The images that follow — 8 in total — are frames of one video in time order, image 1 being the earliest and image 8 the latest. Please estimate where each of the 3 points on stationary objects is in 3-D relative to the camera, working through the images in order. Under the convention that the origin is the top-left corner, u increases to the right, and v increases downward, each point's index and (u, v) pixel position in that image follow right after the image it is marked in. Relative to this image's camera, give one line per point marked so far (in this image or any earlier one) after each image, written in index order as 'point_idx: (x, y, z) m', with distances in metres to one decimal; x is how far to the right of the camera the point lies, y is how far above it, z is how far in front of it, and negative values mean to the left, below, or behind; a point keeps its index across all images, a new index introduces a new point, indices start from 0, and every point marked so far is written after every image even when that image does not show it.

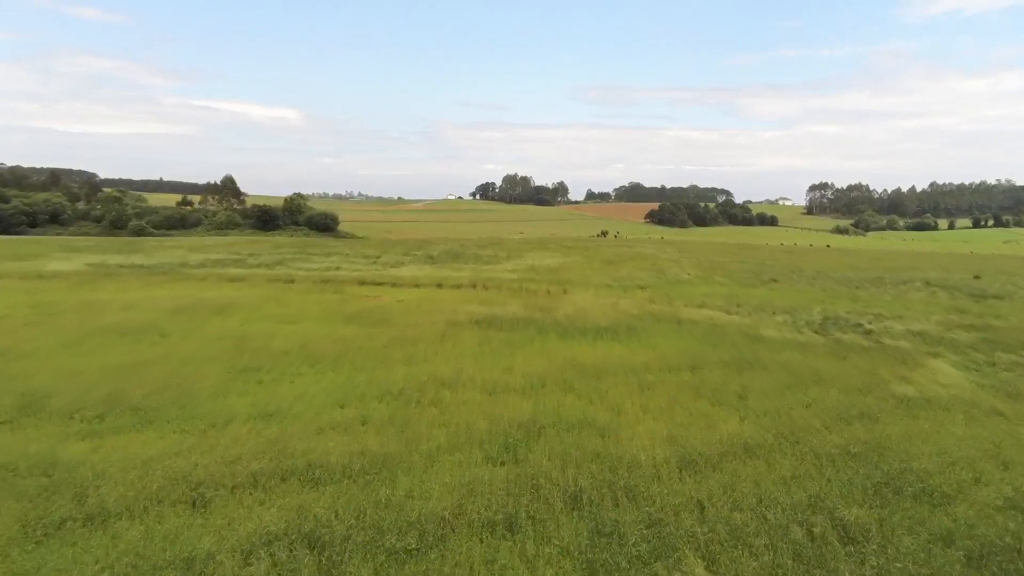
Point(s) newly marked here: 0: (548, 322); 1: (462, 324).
0: (+0.9, -0.8, +18.8) m
1: (-1.2, -0.9, +18.3) m
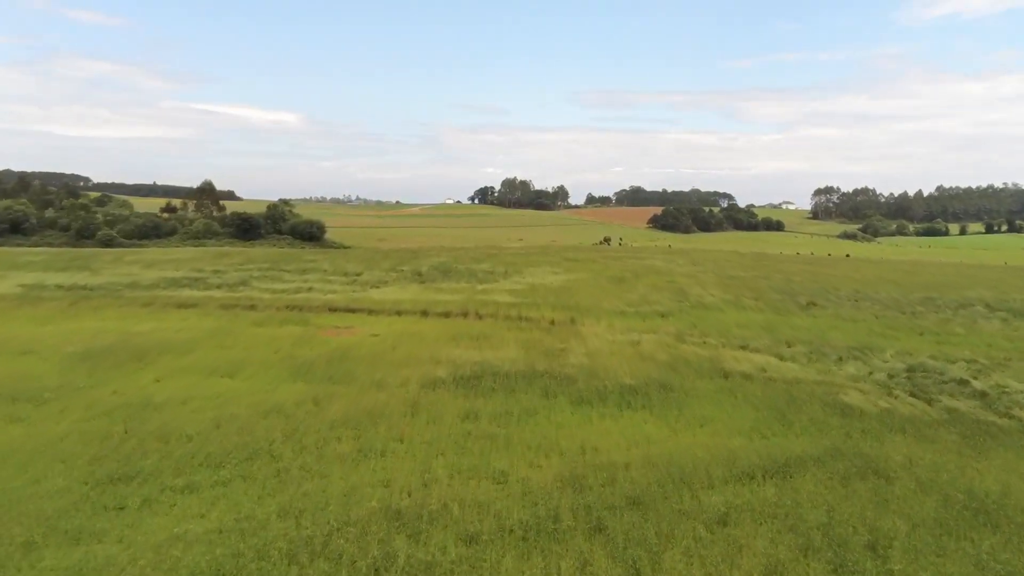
0: (+0.9, -1.7, +14.4) m
1: (-1.2, -1.7, +13.9) m
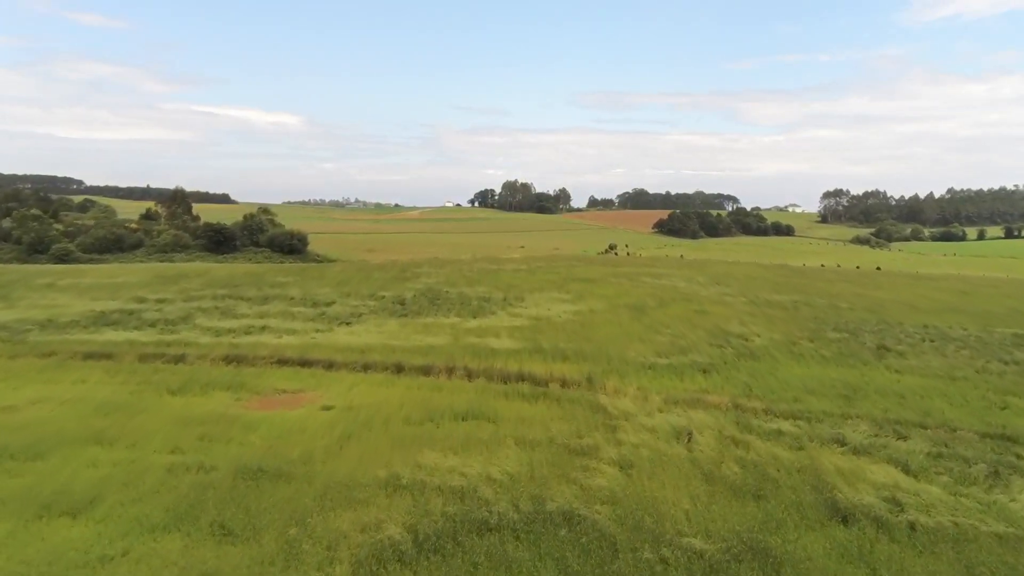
0: (+0.8, -2.8, +9.0) m
1: (-1.2, -2.9, +8.4) m
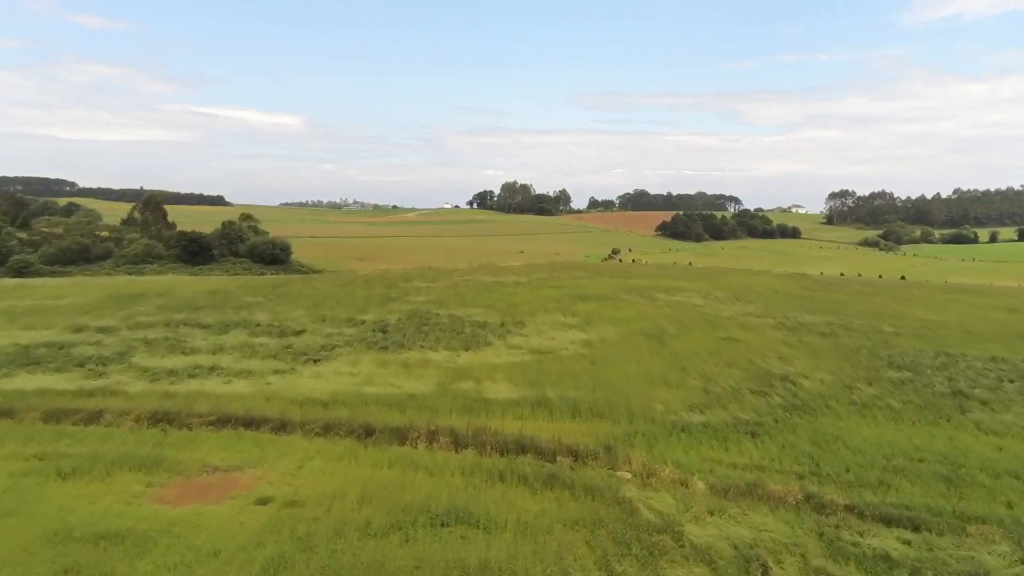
0: (+0.8, -3.7, +5.0) m
1: (-1.3, -3.7, +4.5) m
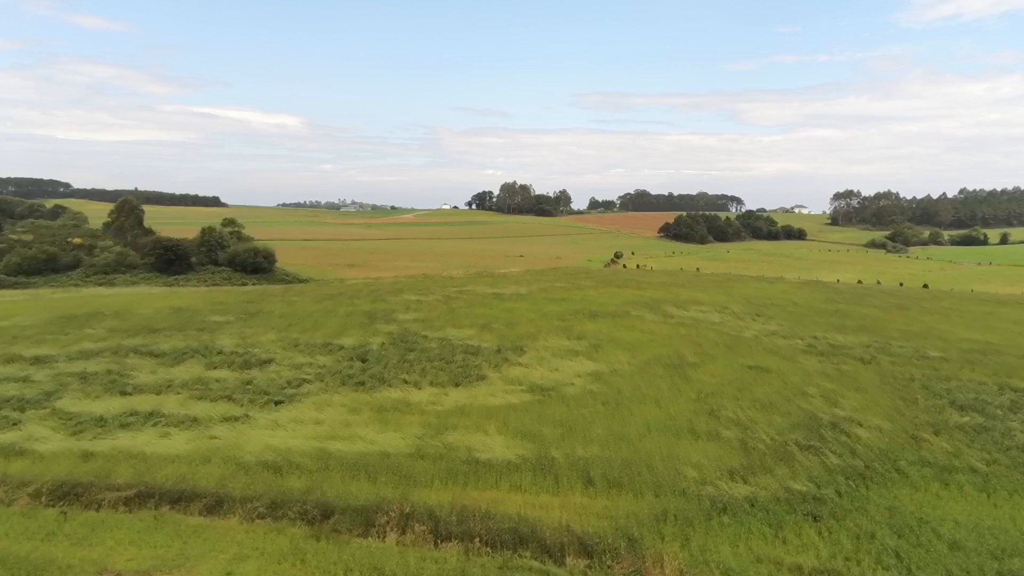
0: (+0.7, -4.3, +1.7) m
1: (-1.3, -4.4, +1.2) m
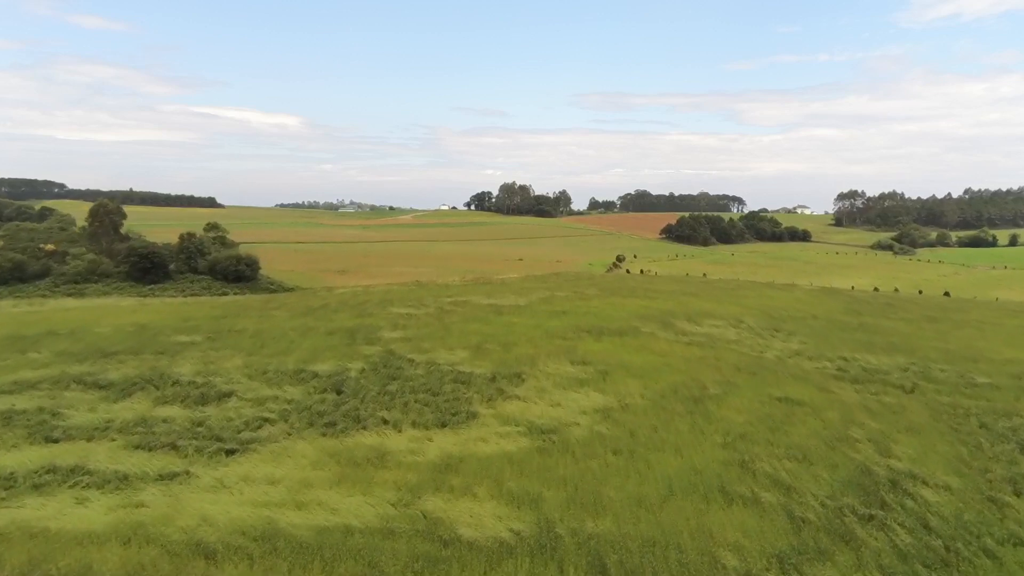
0: (+0.6, -4.9, -1.1) m
1: (-1.4, -4.9, -1.6) m
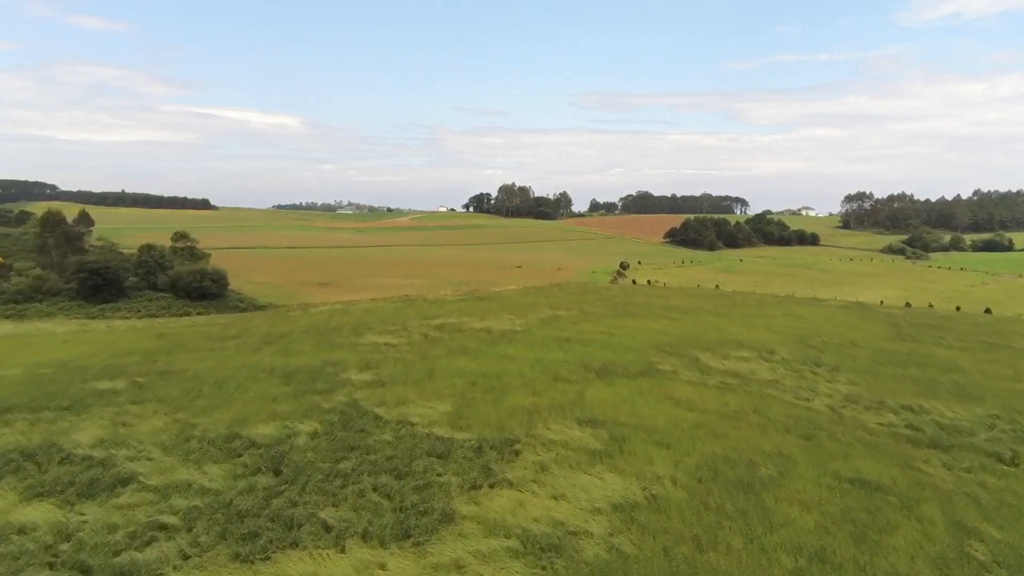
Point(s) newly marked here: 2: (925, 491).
0: (+0.4, -5.8, -5.8) m
1: (-1.6, -5.9, -6.3) m
2: (+8.0, -3.9, +14.8) m
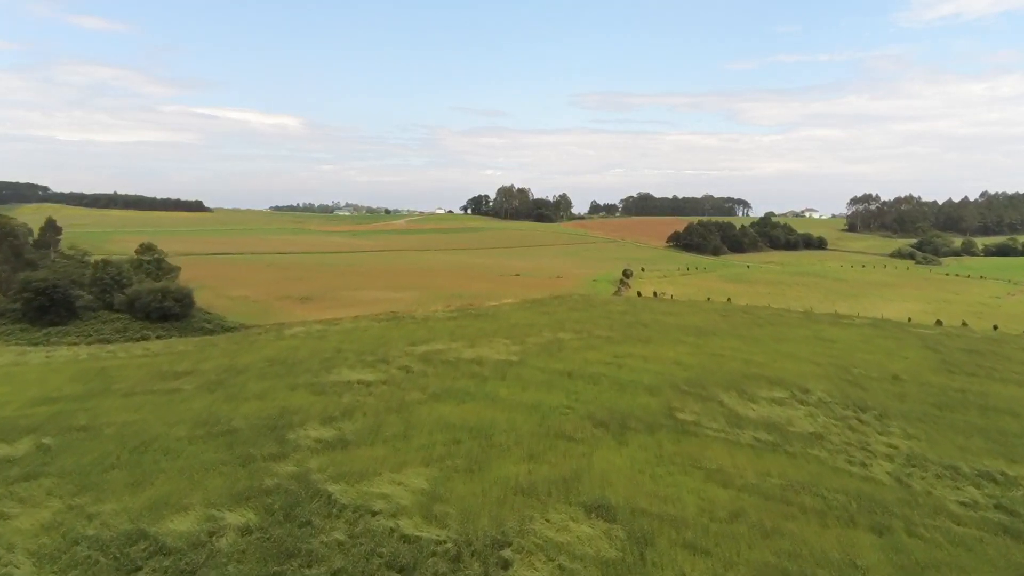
0: (+0.2, -6.8, -9.7) m
1: (-1.8, -6.8, -10.3) m
2: (+7.8, -4.8, +10.8) m
